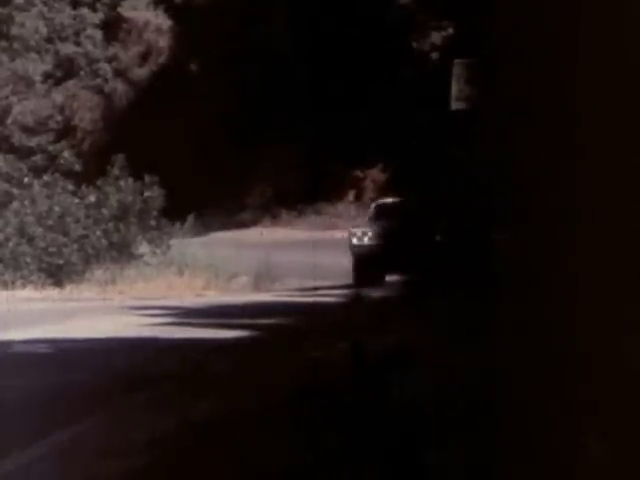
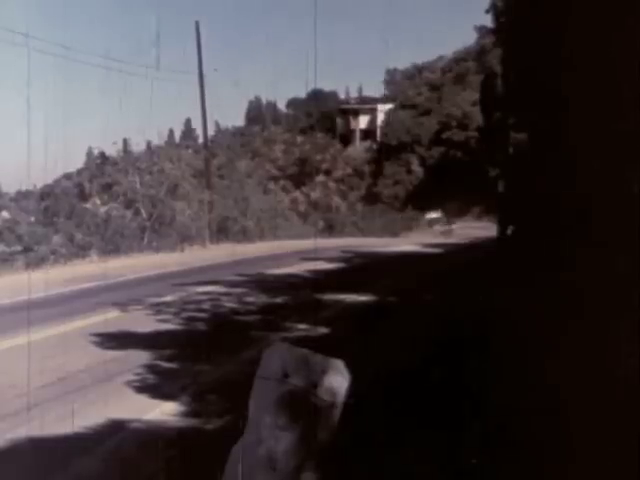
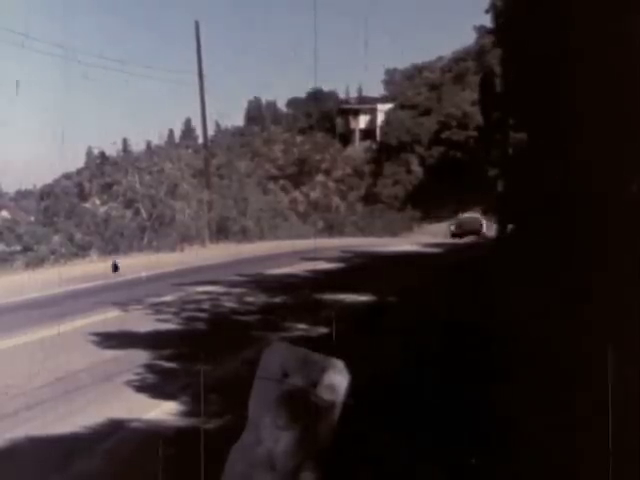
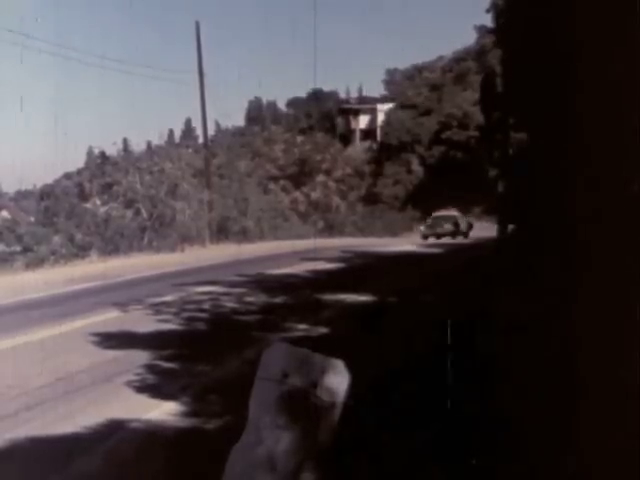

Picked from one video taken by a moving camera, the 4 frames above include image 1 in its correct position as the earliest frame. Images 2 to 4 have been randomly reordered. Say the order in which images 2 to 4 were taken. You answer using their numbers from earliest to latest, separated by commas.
2, 3, 4
